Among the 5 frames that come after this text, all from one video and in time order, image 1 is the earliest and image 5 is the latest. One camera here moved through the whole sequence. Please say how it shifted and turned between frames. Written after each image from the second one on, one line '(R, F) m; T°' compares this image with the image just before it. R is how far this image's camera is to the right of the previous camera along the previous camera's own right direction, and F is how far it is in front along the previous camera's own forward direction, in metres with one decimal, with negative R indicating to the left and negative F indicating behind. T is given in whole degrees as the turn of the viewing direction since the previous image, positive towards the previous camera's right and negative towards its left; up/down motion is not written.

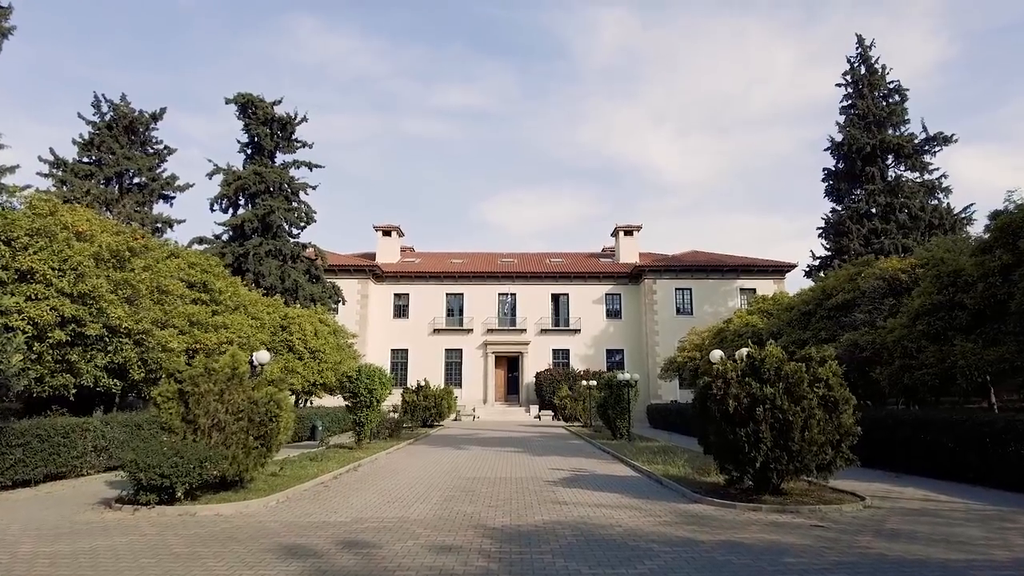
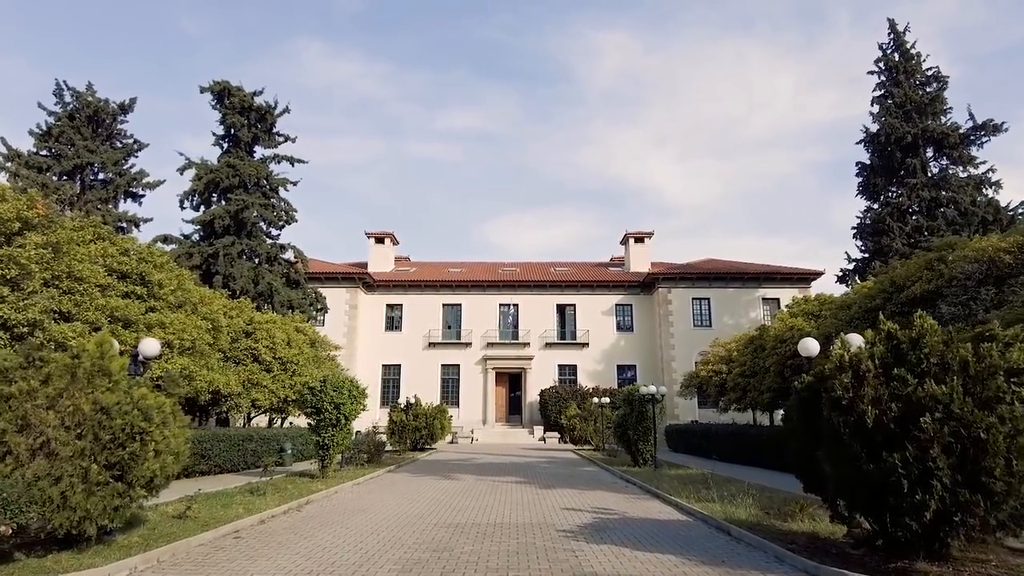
(+0.1, +3.4) m; 0°
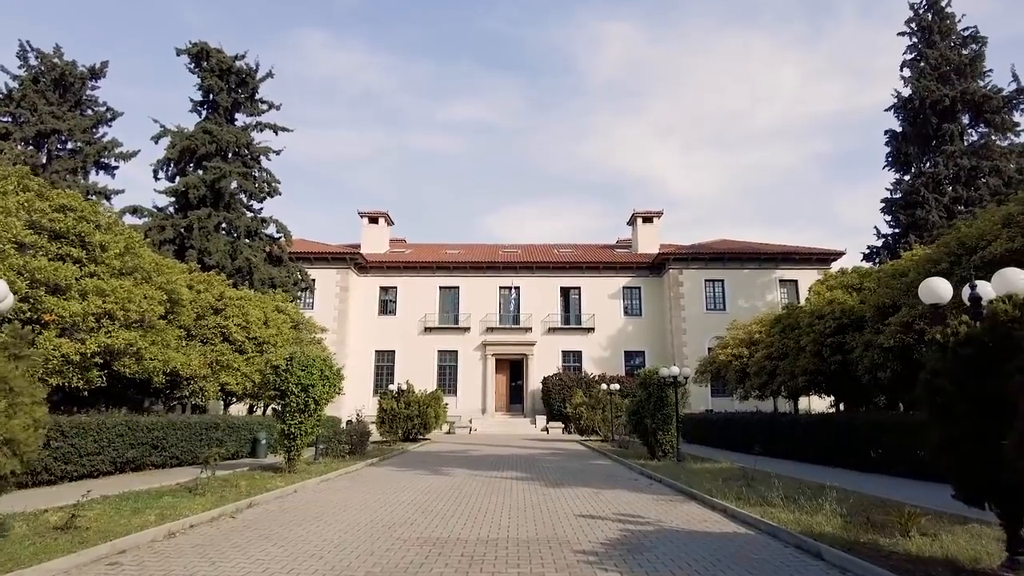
(0.0, +2.3) m; 0°
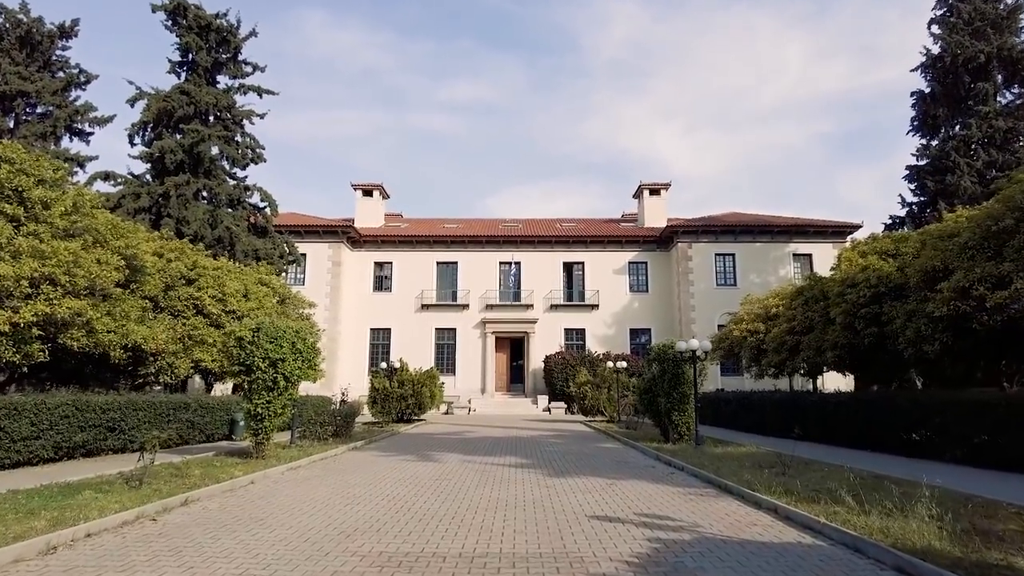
(+0.1, +1.6) m; 0°
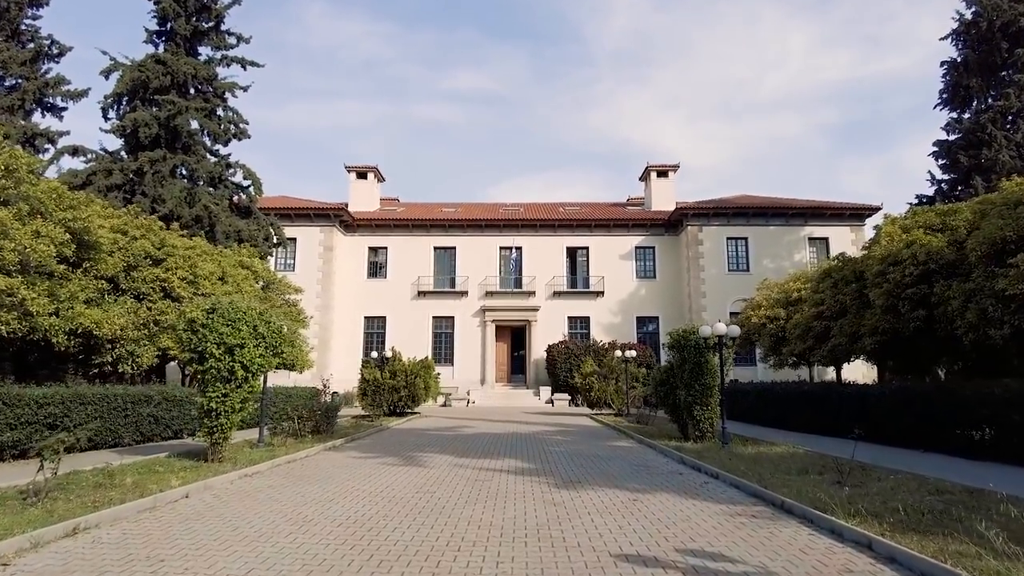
(0.0, +1.7) m; 0°
